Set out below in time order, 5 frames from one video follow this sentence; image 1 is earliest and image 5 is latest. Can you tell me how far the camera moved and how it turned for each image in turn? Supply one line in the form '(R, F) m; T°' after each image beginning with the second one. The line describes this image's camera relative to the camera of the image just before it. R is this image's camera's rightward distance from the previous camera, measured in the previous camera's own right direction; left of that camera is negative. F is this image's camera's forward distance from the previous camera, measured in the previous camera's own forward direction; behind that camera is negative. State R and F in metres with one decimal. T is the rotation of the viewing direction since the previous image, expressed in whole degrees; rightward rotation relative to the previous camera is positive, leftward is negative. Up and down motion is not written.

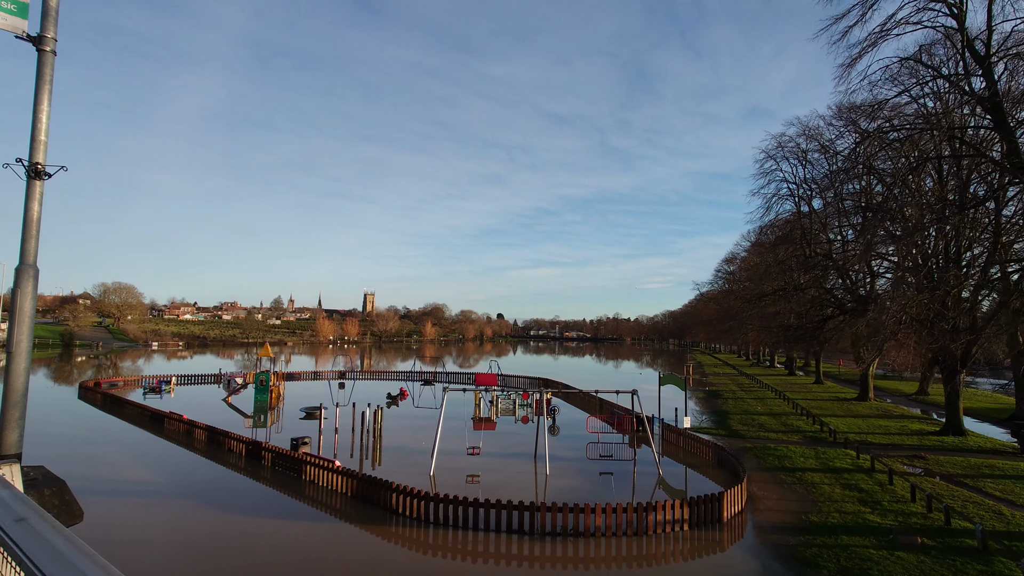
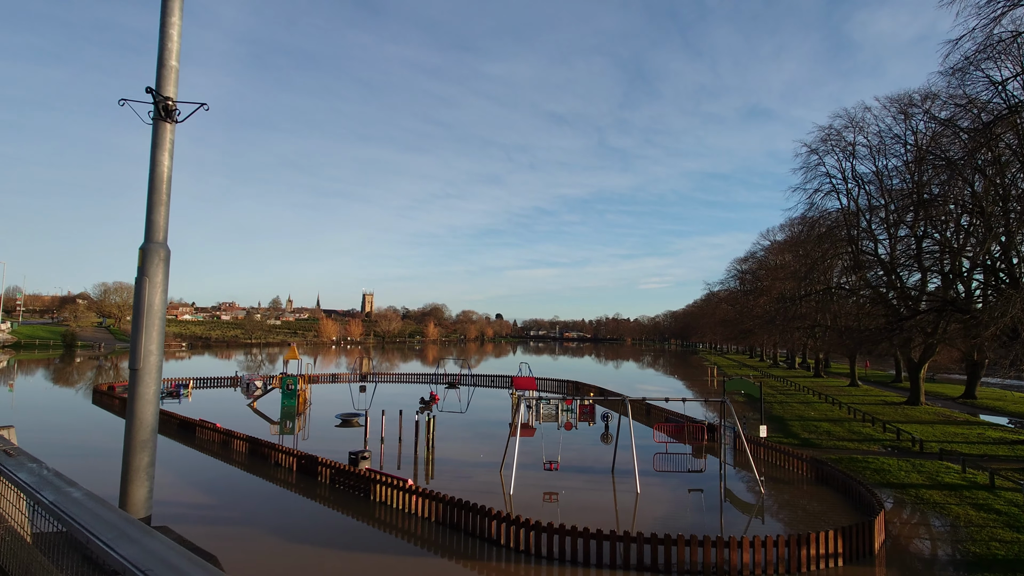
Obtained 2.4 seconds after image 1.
(-1.6, +1.1) m; 0°
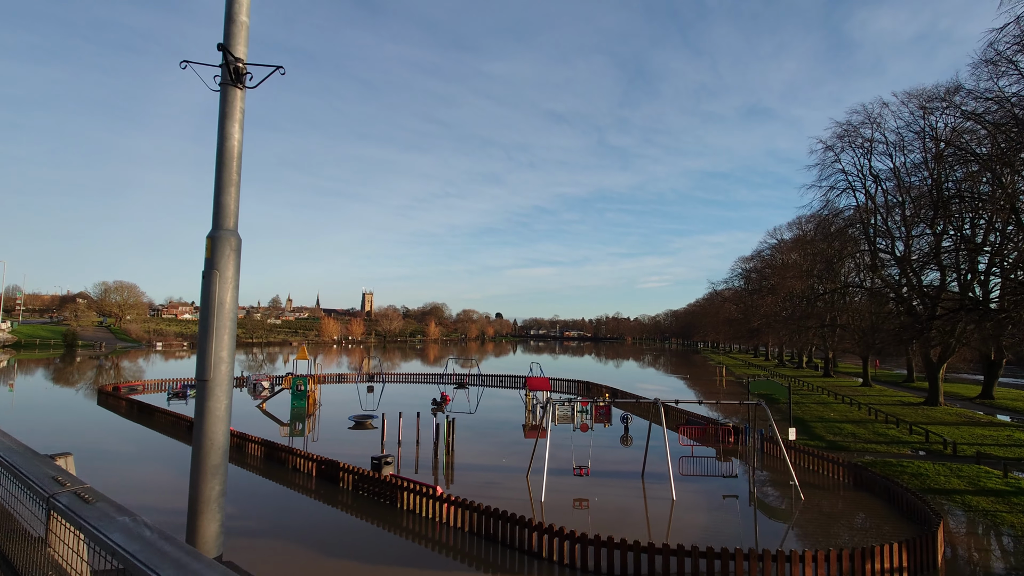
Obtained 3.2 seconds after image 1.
(-0.5, +0.4) m; 0°
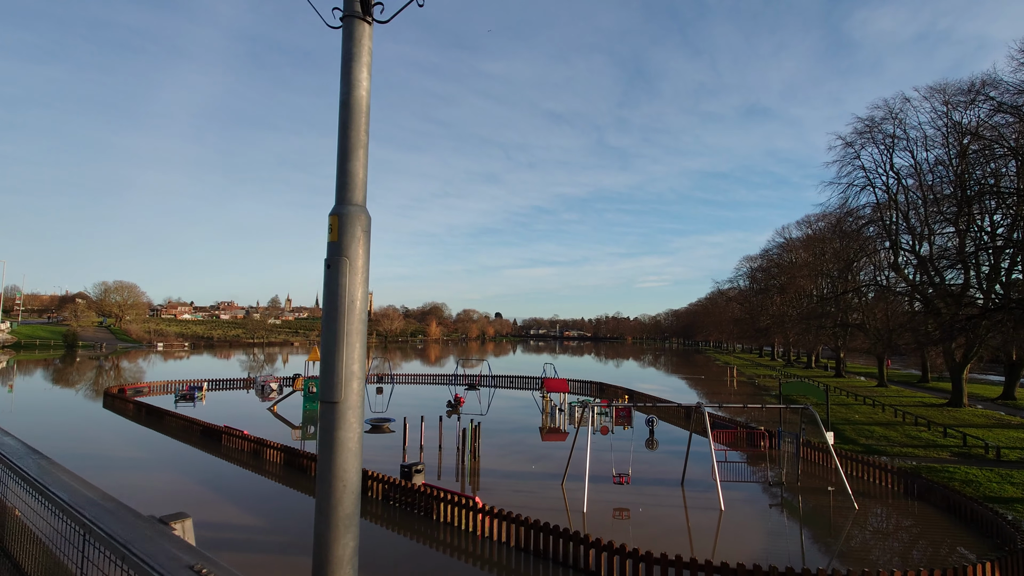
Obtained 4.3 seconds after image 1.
(-0.6, +0.5) m; 0°
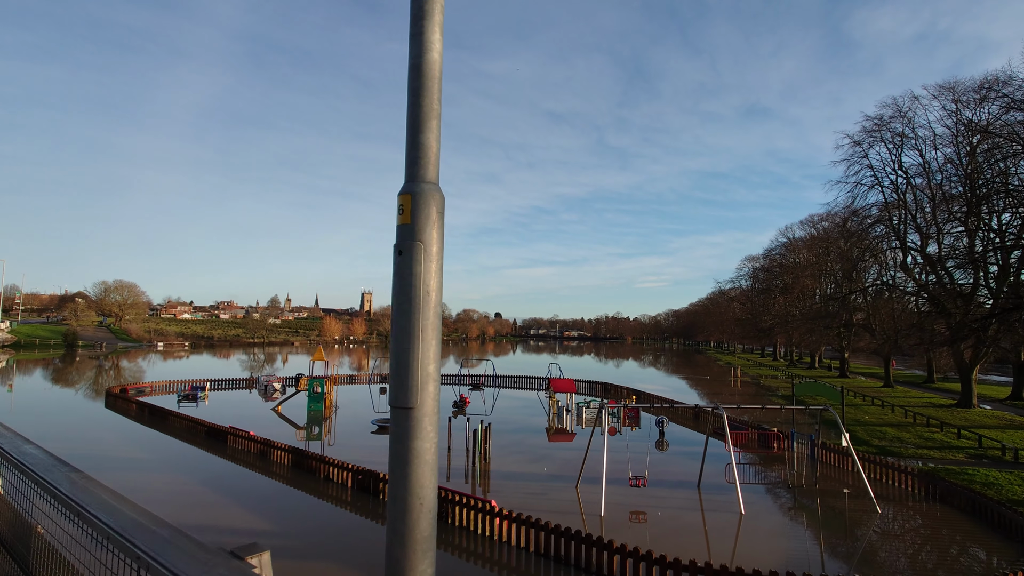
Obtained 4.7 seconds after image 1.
(-0.2, +0.2) m; 0°
